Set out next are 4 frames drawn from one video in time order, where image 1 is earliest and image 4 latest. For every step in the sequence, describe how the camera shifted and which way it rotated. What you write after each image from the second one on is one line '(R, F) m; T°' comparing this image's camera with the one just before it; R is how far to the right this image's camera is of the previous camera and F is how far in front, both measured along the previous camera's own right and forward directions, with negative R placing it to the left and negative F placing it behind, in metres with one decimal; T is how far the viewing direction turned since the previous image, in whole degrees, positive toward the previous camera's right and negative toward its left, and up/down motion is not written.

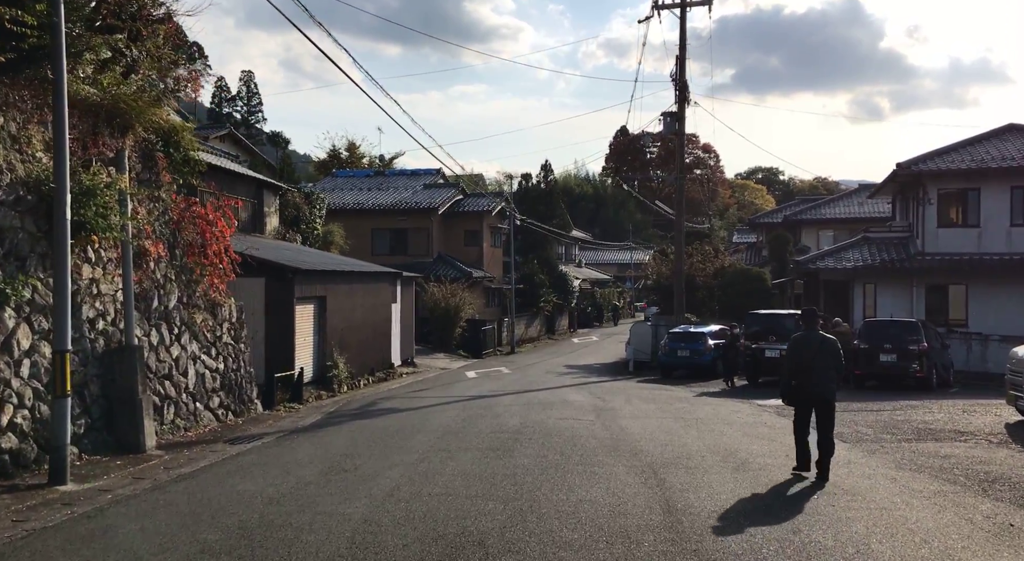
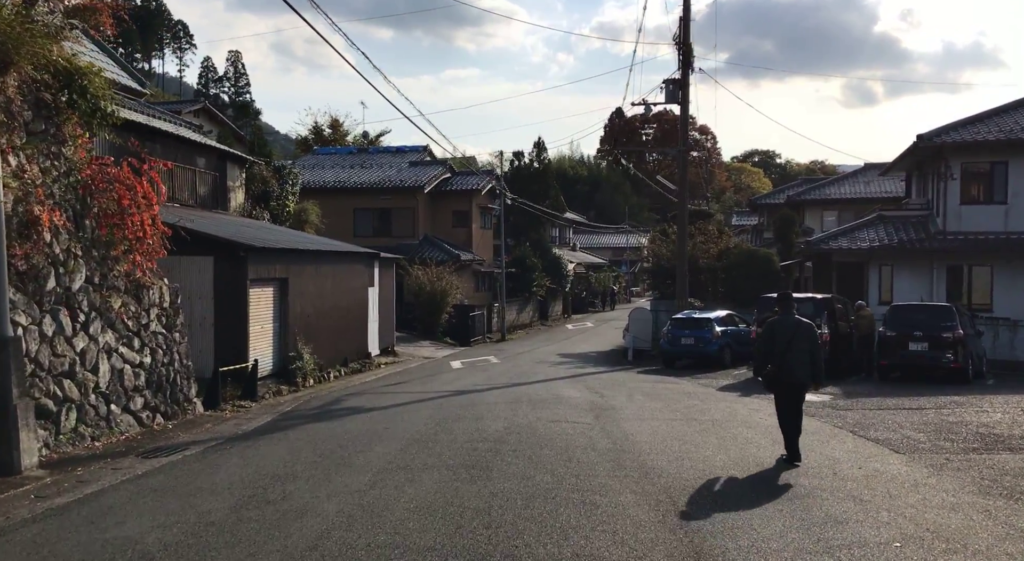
(+0.2, +2.3) m; 0°
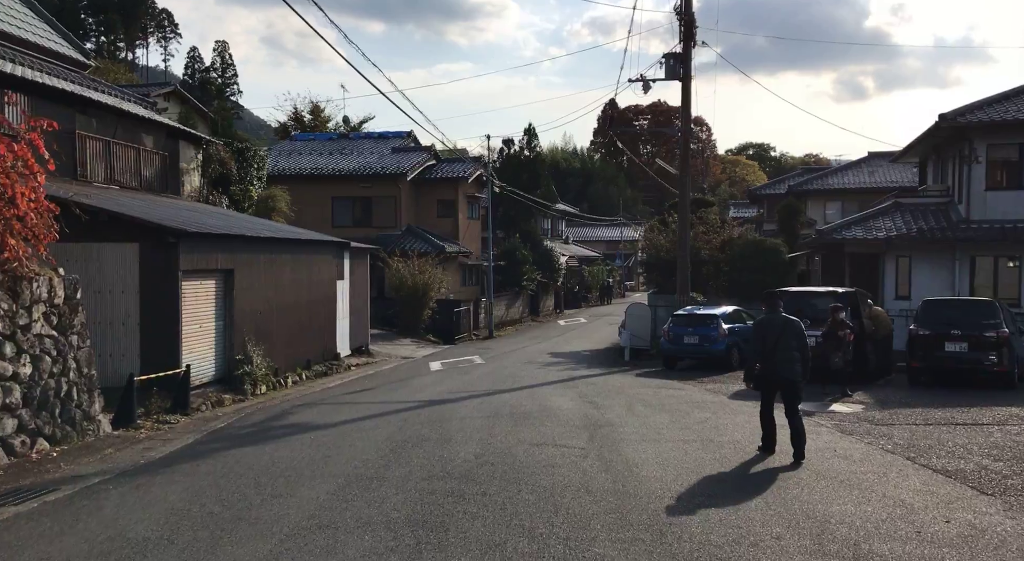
(+0.2, +2.4) m; 0°
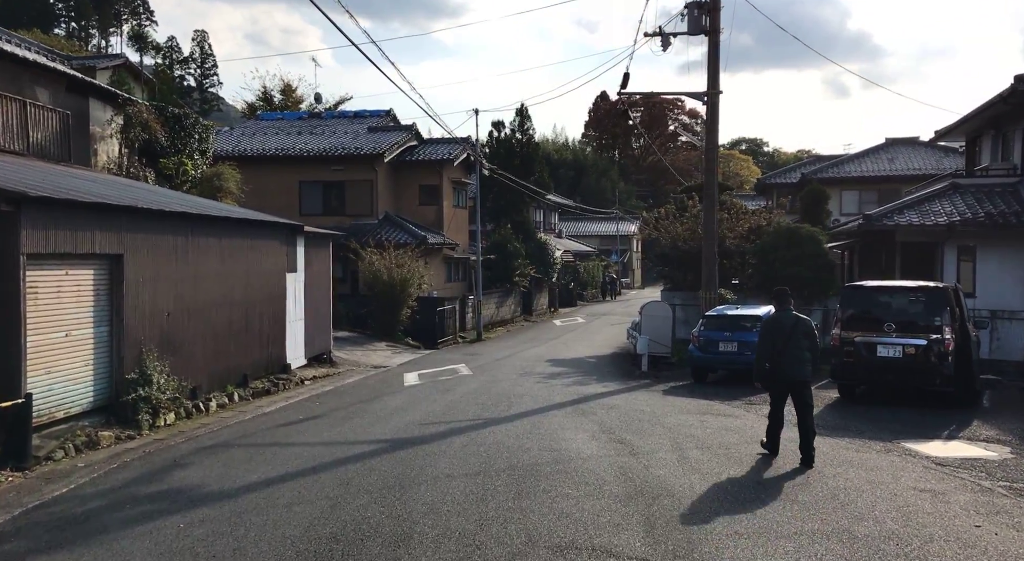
(-0.1, +4.3) m; +1°
